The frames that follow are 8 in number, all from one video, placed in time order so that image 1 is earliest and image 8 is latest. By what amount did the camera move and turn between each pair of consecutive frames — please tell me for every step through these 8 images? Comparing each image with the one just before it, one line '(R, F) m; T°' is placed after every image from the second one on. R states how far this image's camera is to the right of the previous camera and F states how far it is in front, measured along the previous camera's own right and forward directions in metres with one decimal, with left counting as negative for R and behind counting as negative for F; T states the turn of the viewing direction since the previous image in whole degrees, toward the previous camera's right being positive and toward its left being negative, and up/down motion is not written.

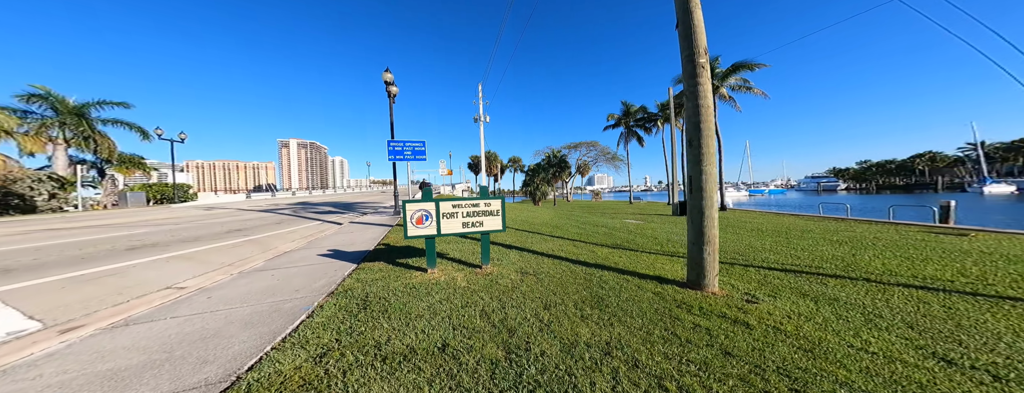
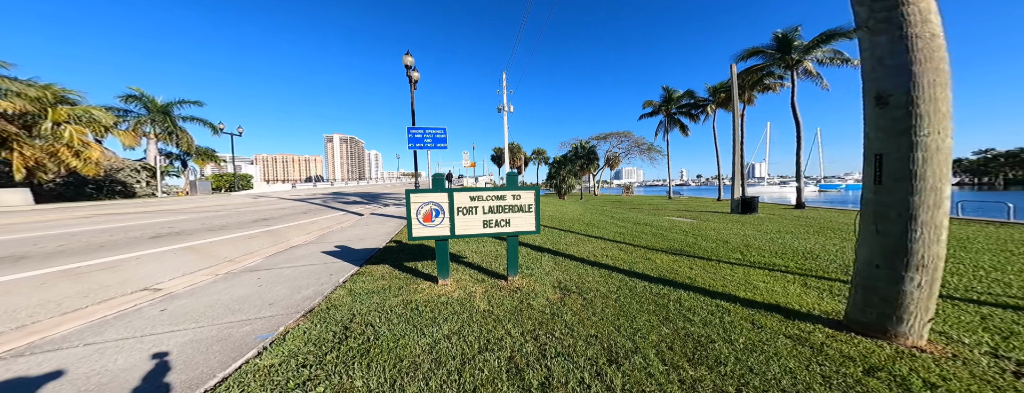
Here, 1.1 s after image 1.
(-0.1, +1.0) m; -7°
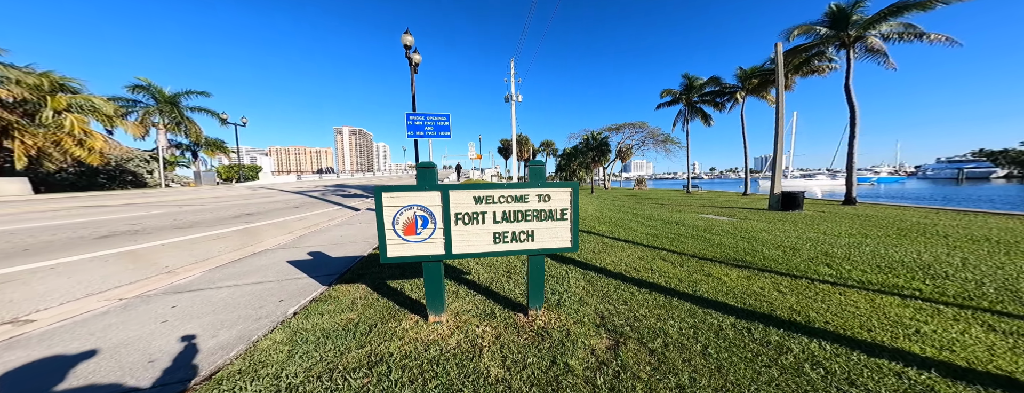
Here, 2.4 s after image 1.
(-0.1, +1.0) m; -1°
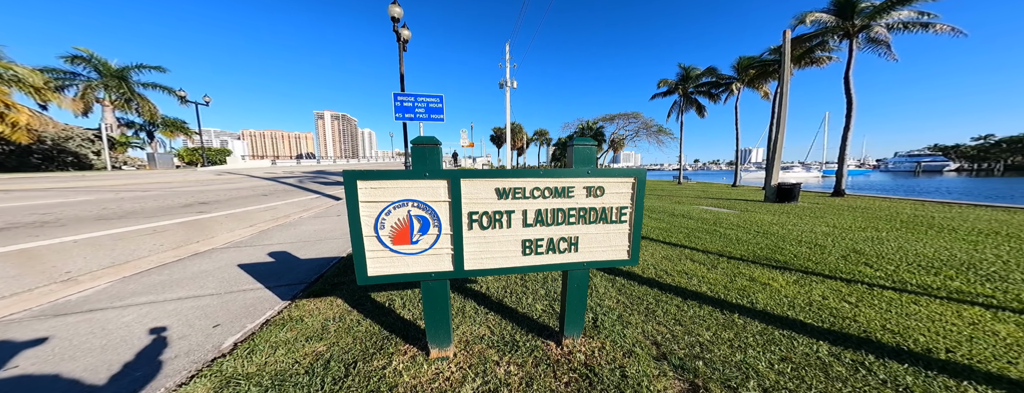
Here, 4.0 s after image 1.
(-0.3, +0.6) m; +3°
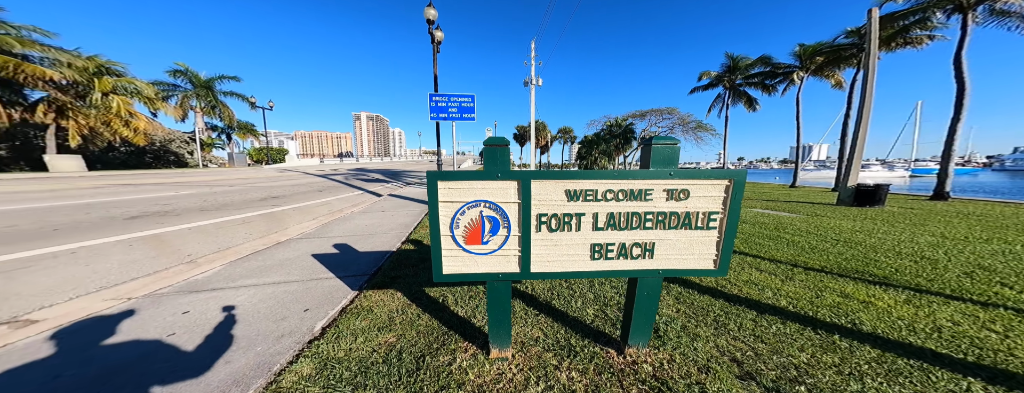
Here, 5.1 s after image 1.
(-0.2, 0.0) m; -7°
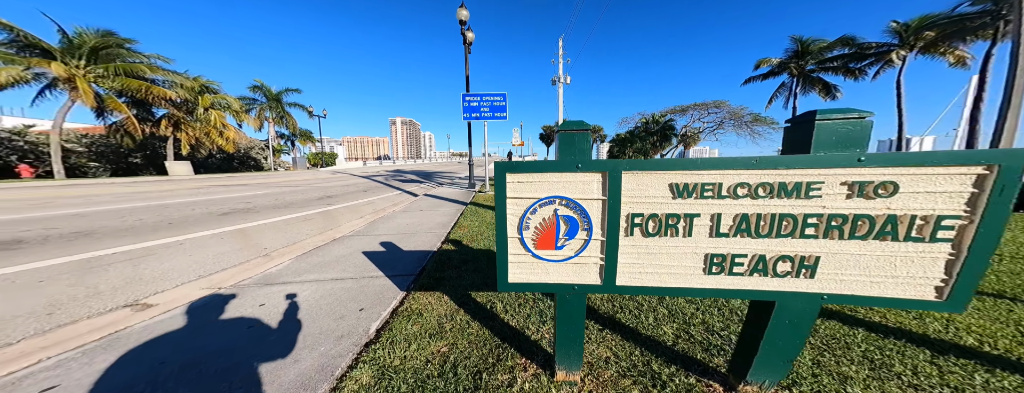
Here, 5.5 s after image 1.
(-0.3, +0.3) m; -8°
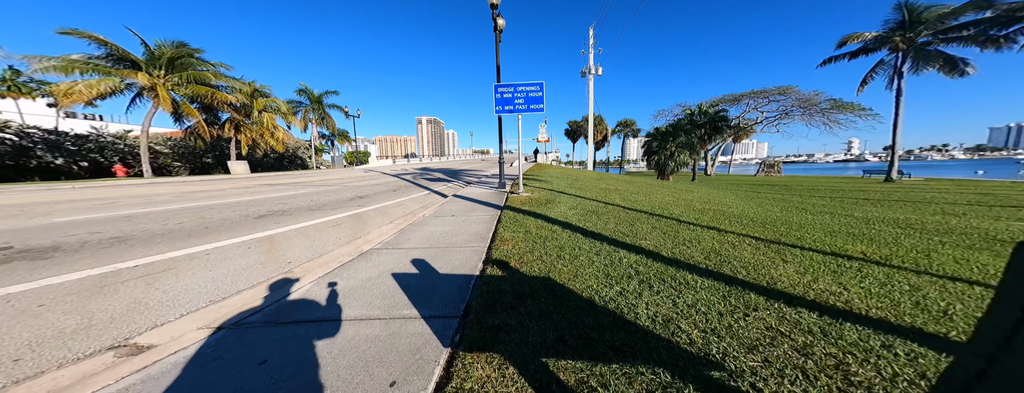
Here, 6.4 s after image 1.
(-0.7, +1.4) m; -7°
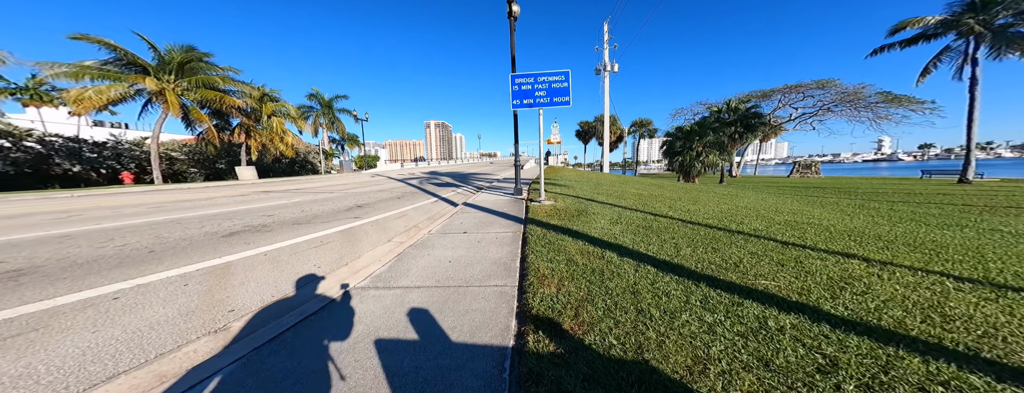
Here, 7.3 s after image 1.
(-0.5, +1.8) m; -2°
